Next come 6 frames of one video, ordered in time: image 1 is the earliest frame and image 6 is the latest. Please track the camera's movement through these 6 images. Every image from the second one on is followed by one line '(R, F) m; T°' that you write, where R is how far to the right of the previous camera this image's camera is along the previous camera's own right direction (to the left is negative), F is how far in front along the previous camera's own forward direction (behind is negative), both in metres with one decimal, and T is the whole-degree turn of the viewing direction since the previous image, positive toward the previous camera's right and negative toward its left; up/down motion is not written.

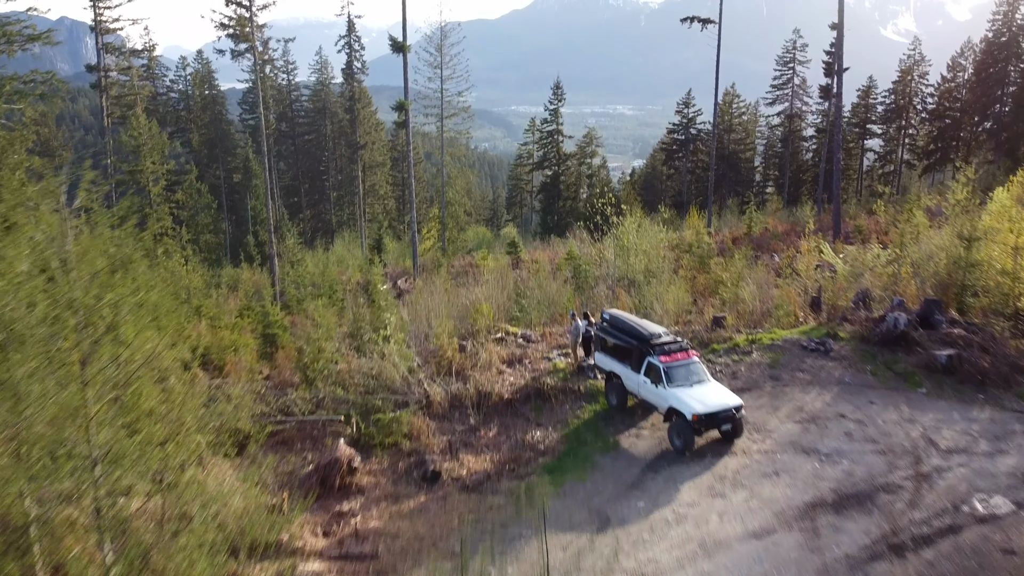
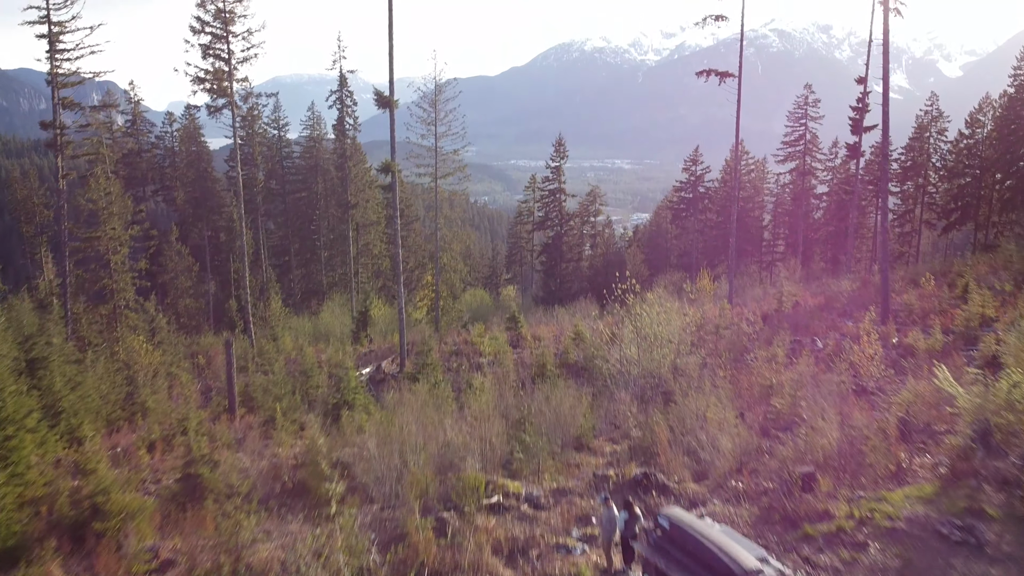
(0.0, +2.0) m; 0°
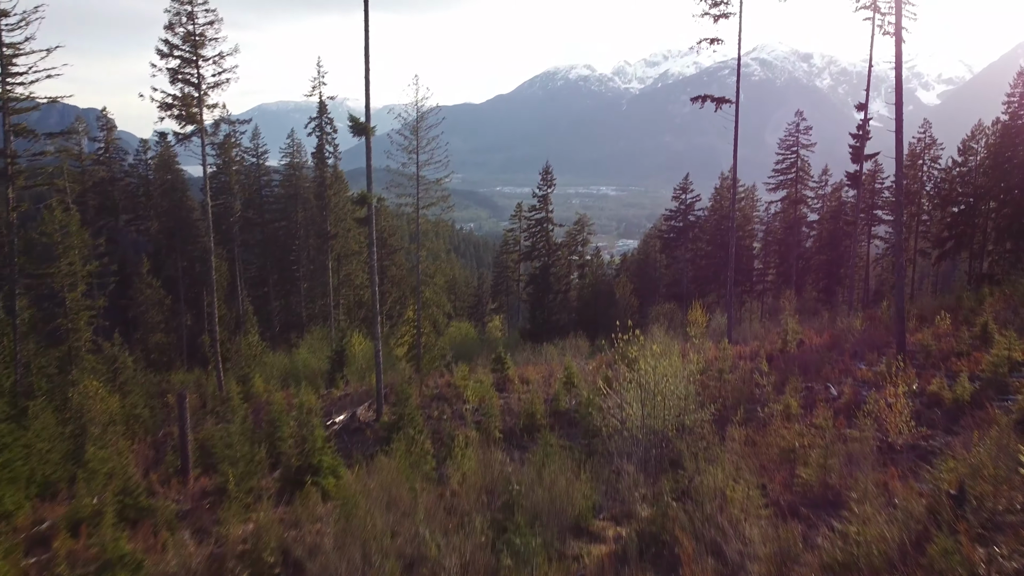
(0.0, +1.1) m; +1°
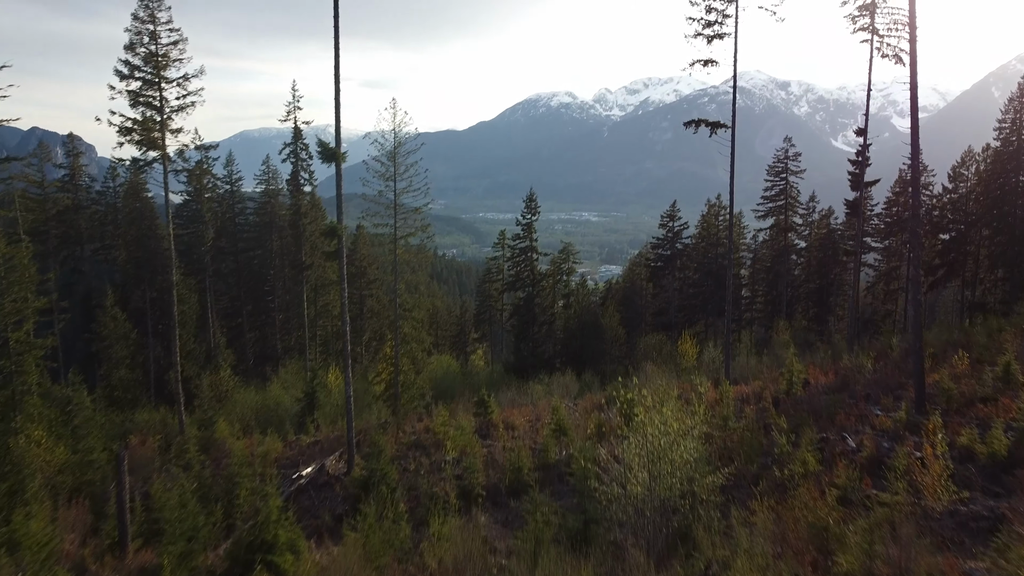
(0.0, +1.1) m; +1°
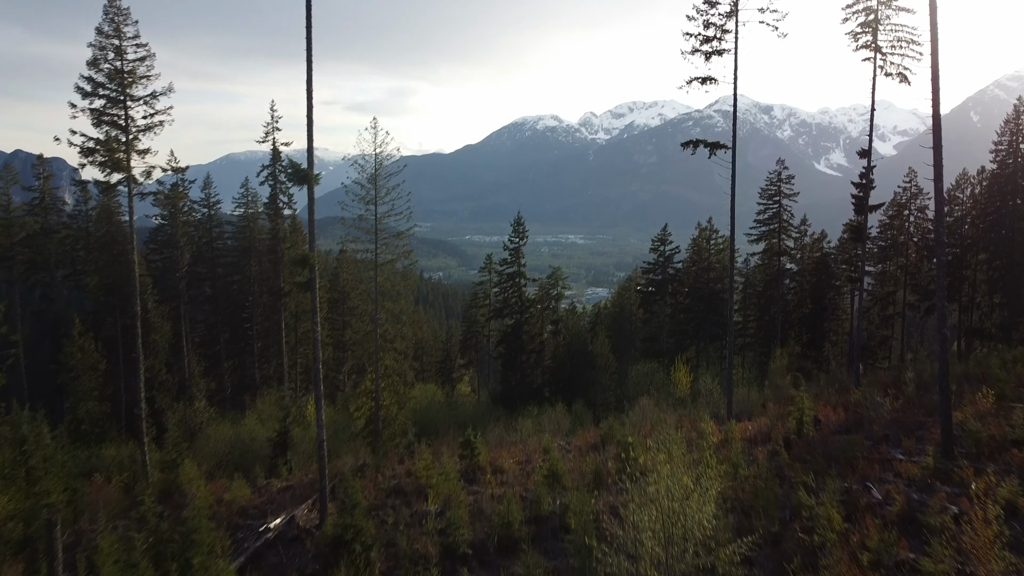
(0.0, +1.0) m; +1°
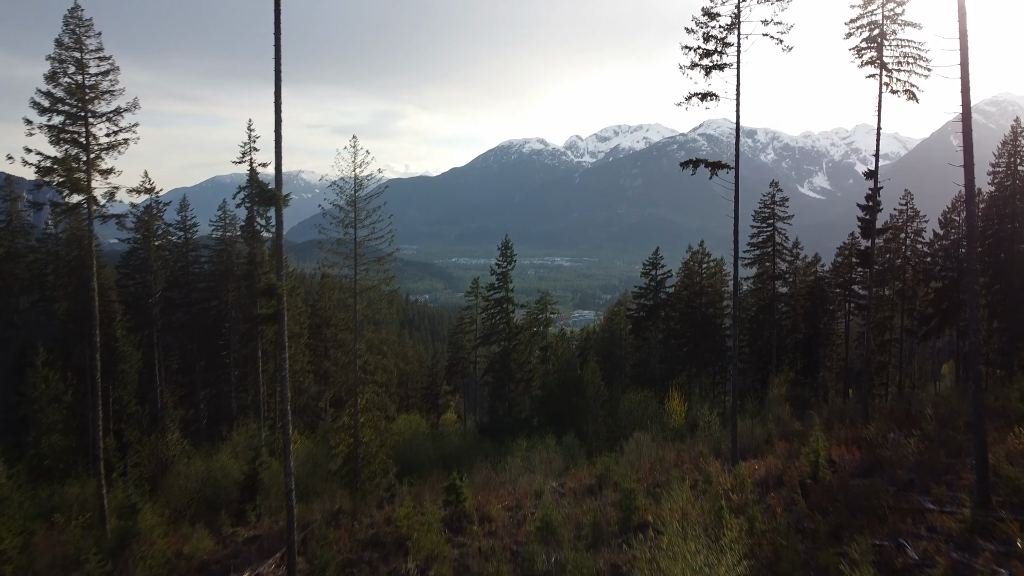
(0.0, +1.0) m; +1°
